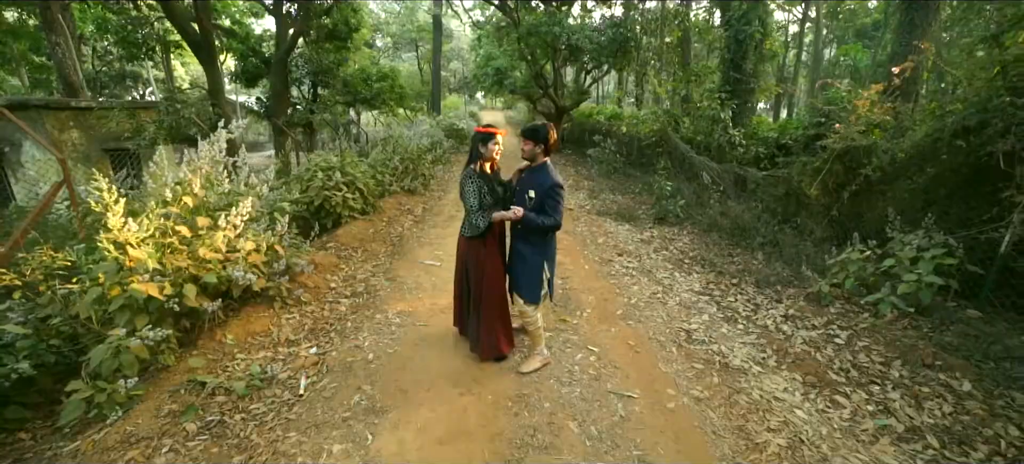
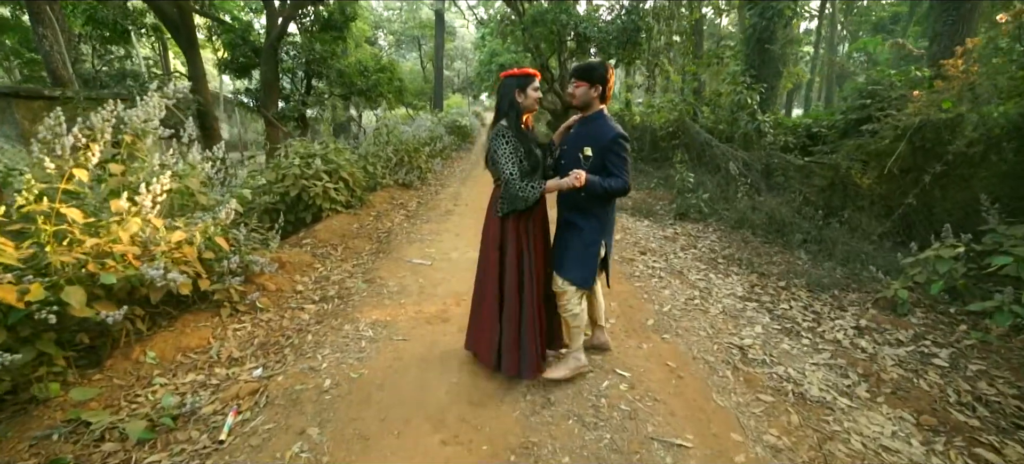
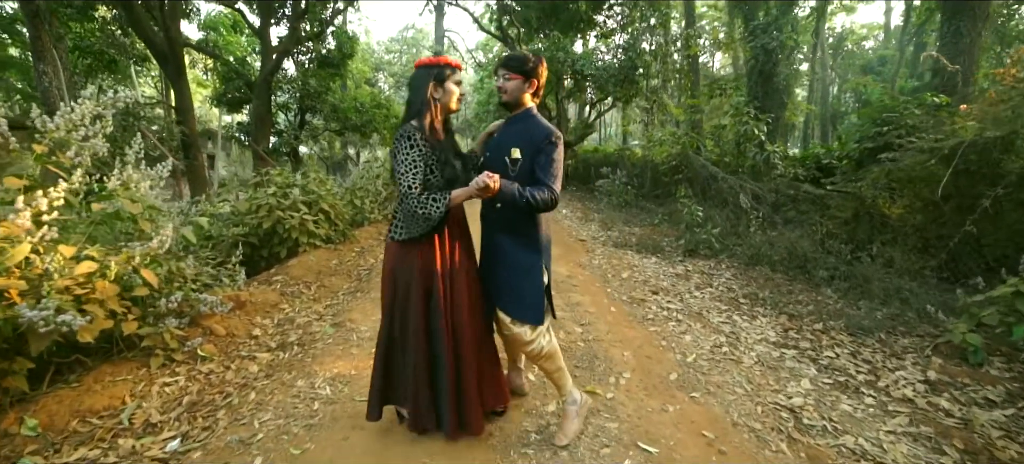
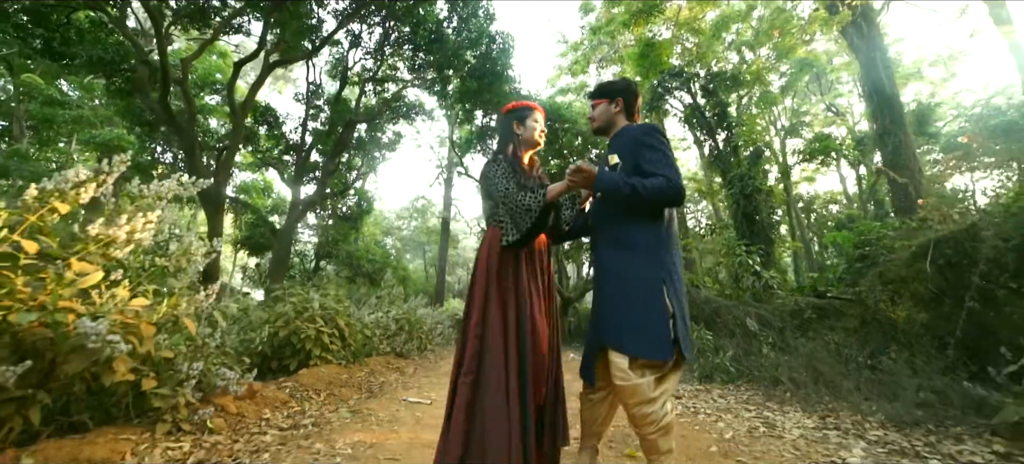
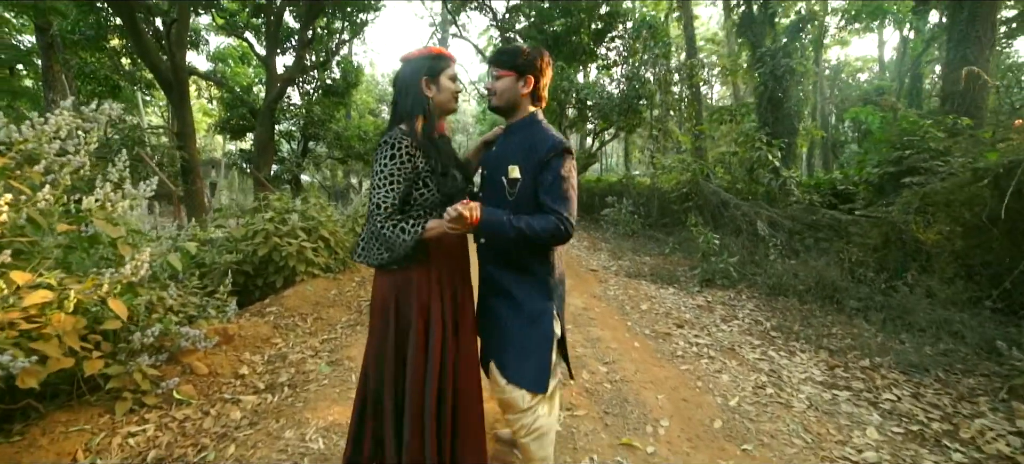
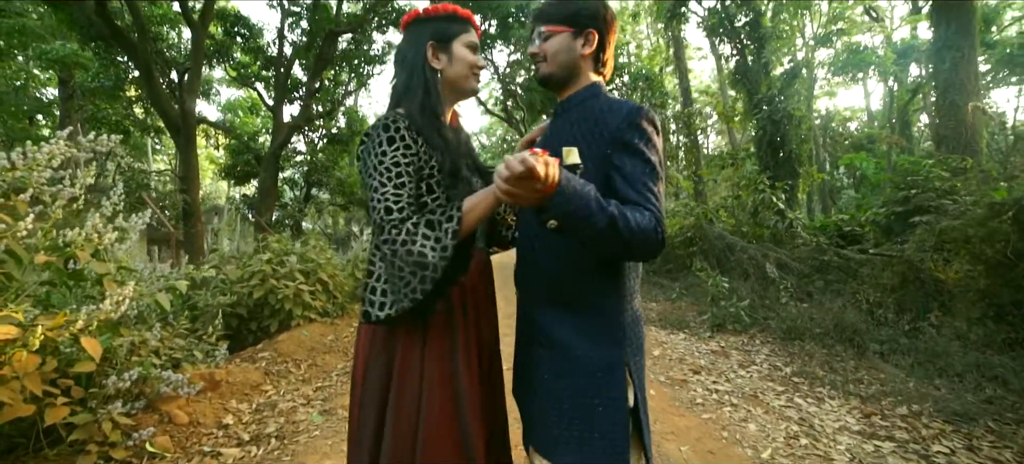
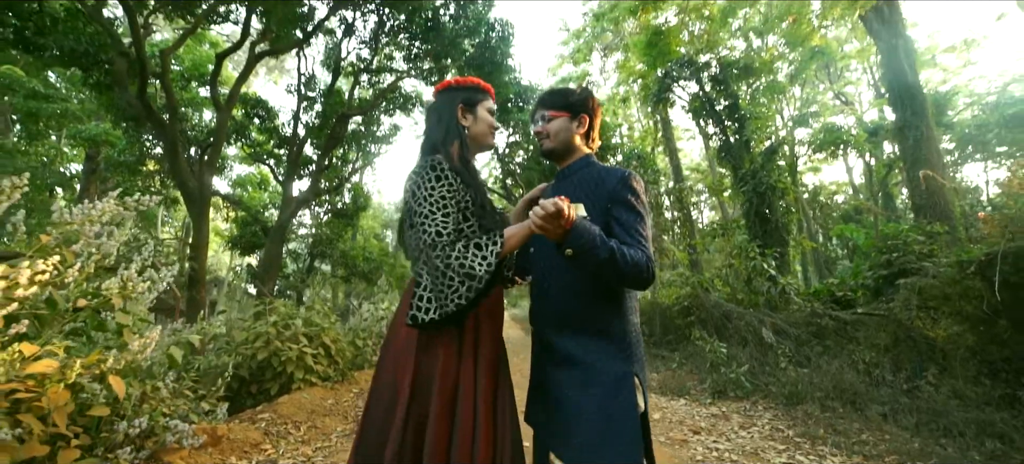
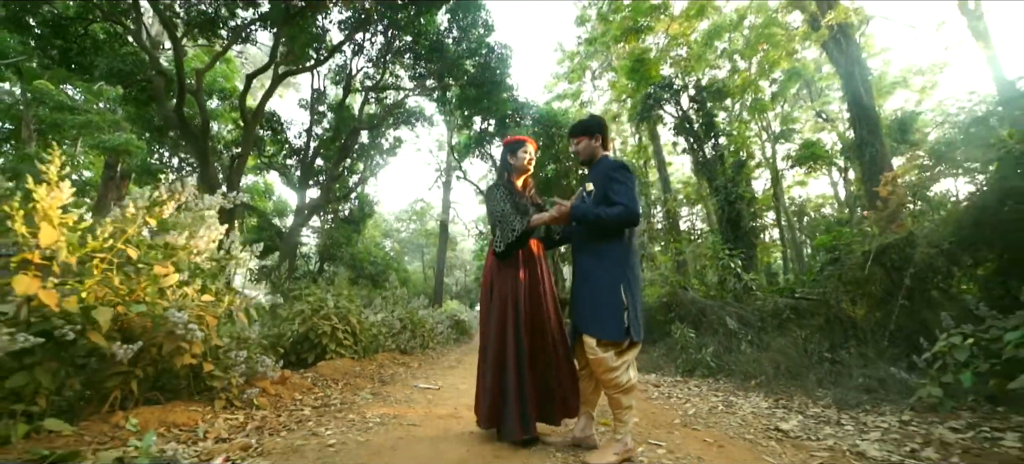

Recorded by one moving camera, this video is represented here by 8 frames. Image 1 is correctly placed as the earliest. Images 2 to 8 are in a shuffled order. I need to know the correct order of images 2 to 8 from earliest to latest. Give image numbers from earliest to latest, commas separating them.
2, 3, 5, 6, 7, 4, 8
